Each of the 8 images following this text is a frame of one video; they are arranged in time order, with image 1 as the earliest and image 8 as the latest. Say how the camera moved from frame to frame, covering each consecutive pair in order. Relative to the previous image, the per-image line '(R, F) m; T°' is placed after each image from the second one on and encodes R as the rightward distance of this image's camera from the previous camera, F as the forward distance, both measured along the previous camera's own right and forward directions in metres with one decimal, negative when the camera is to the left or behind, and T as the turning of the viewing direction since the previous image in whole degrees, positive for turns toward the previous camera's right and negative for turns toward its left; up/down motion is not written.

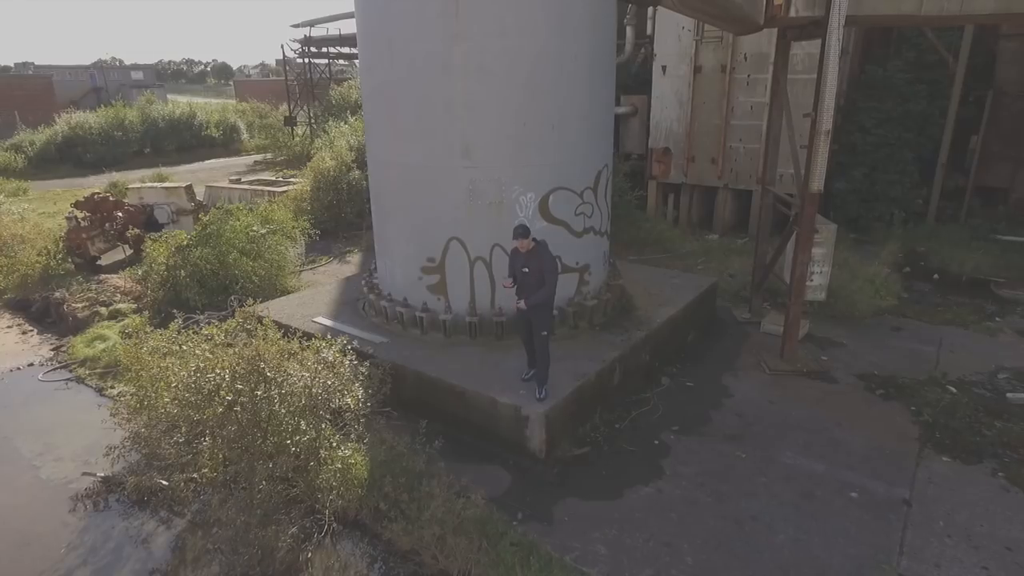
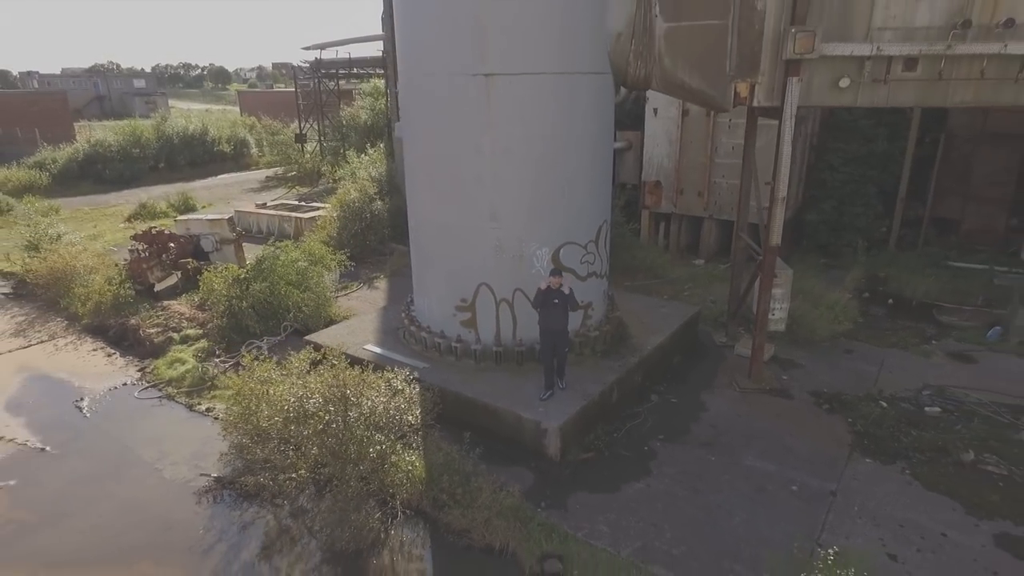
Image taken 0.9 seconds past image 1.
(-0.2, -0.9) m; 0°
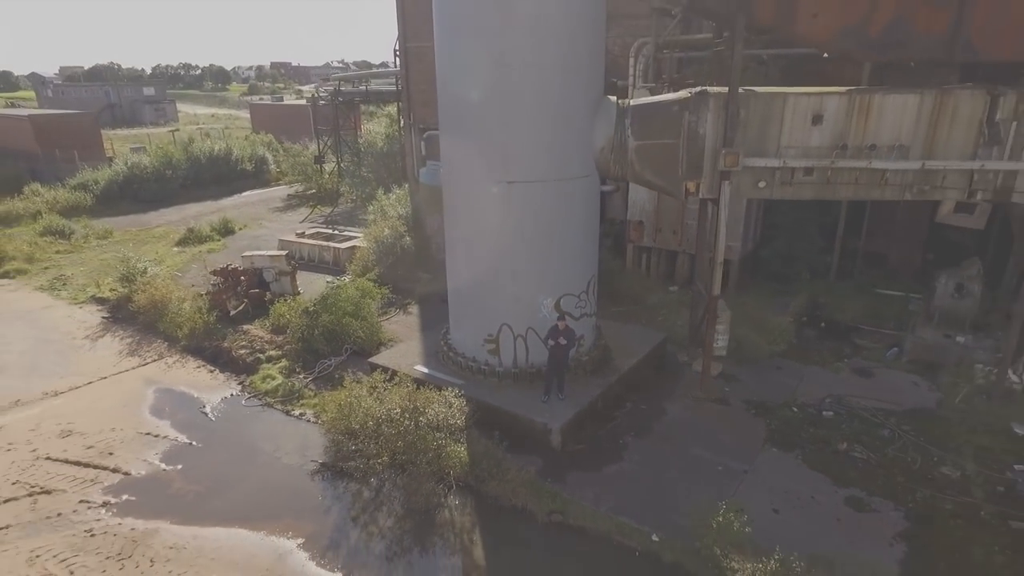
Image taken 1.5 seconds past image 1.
(-0.2, -1.7) m; 0°
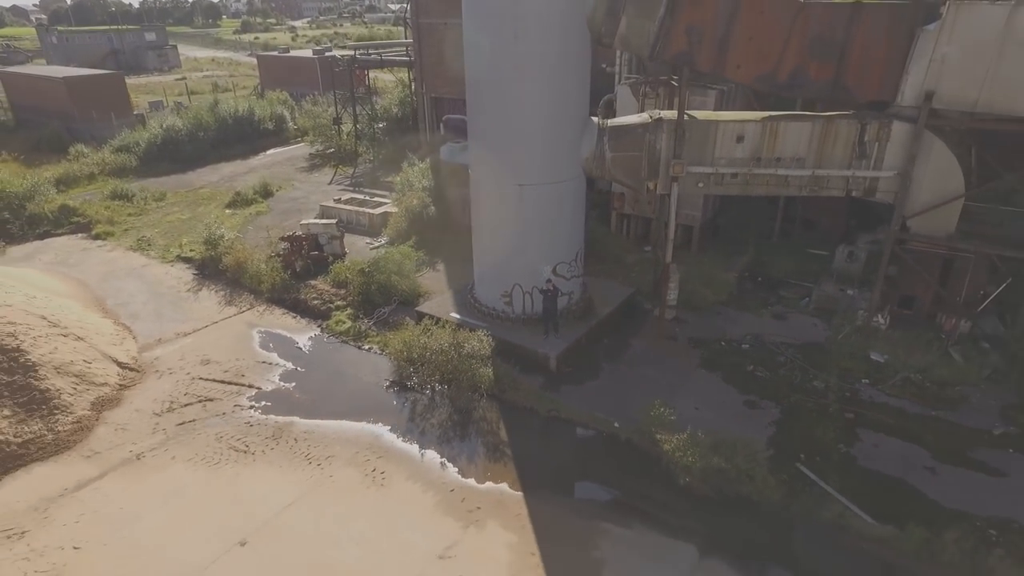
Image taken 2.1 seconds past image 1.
(-0.2, -2.5) m; 0°
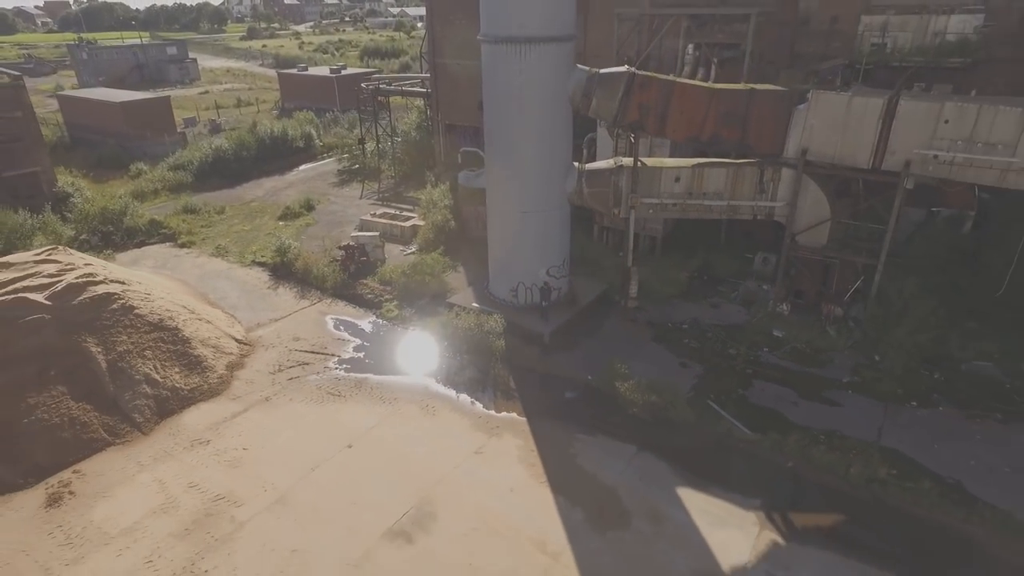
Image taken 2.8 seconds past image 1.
(-0.1, -3.4) m; 0°
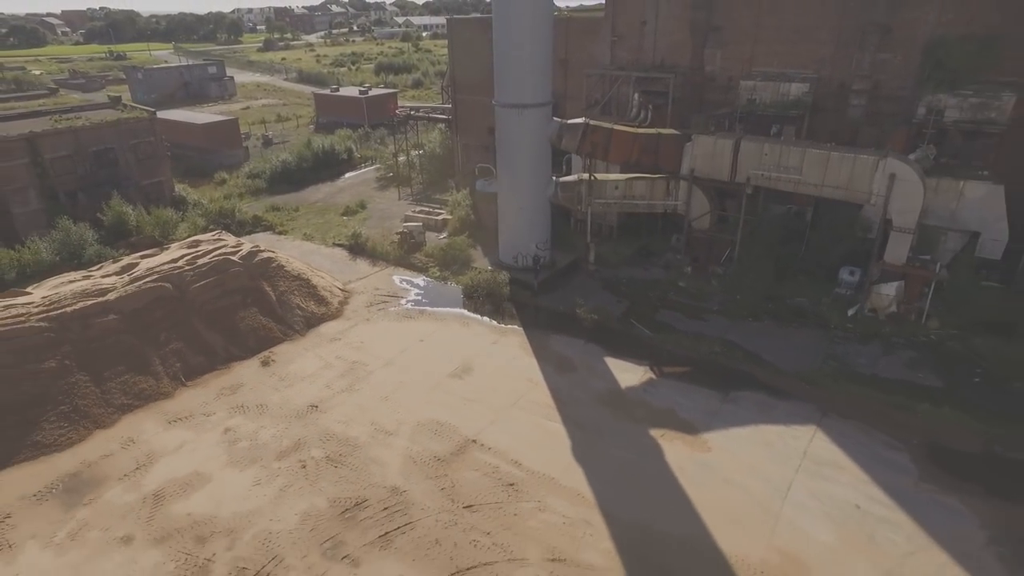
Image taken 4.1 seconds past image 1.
(0.0, -6.9) m; 0°
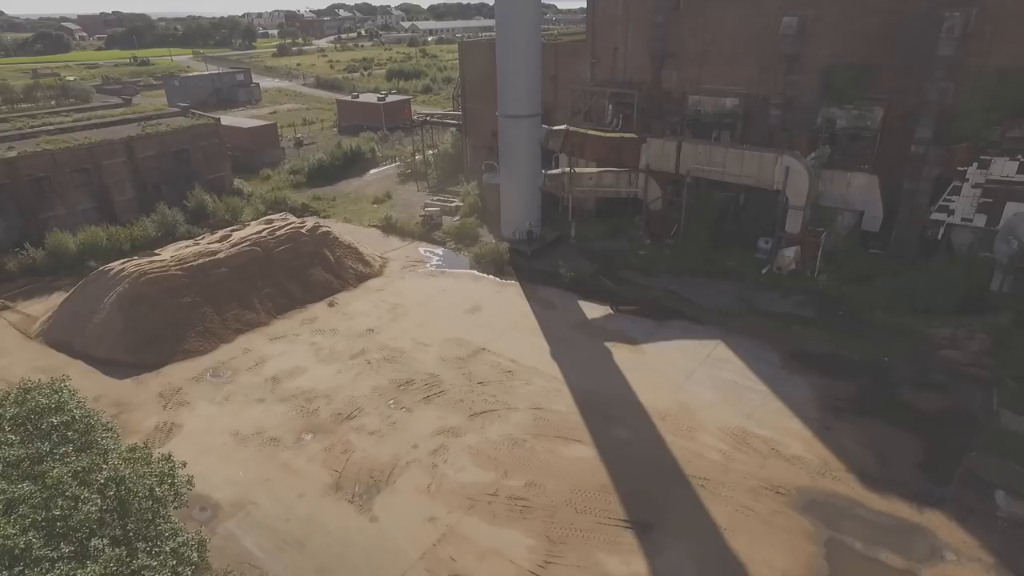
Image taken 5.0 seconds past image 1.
(+0.1, -5.6) m; 0°
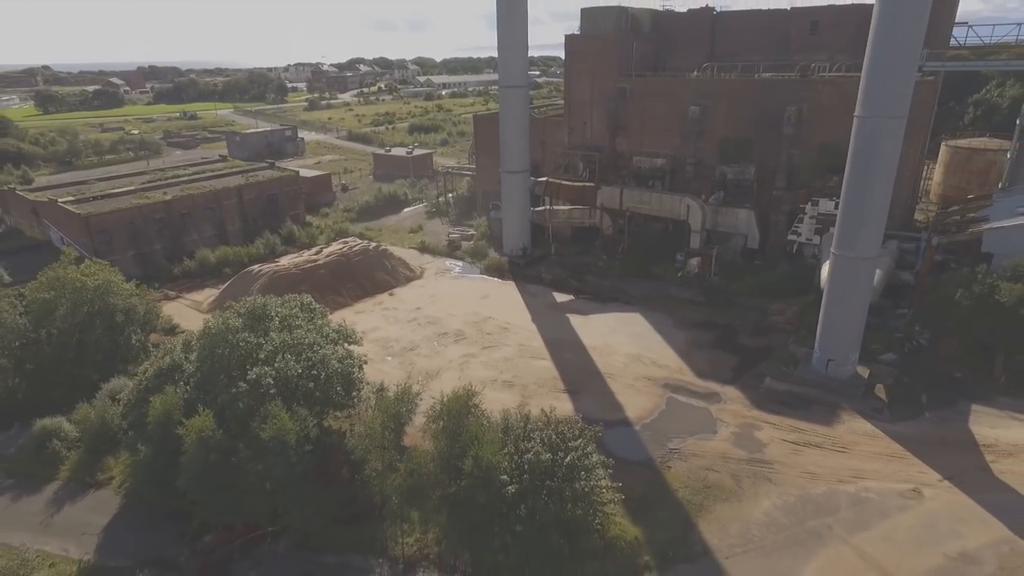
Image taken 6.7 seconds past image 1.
(+0.6, -10.7) m; -1°
